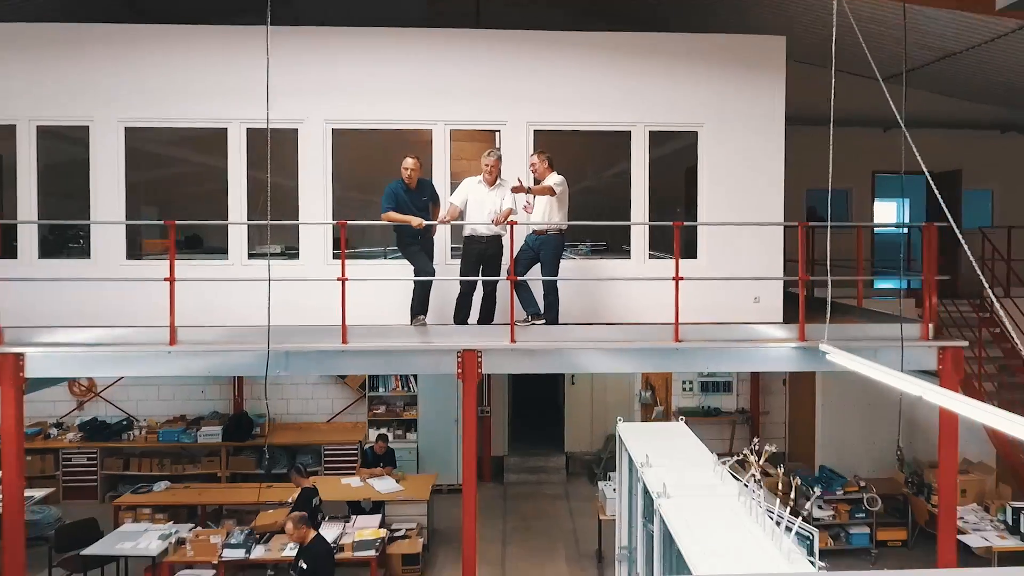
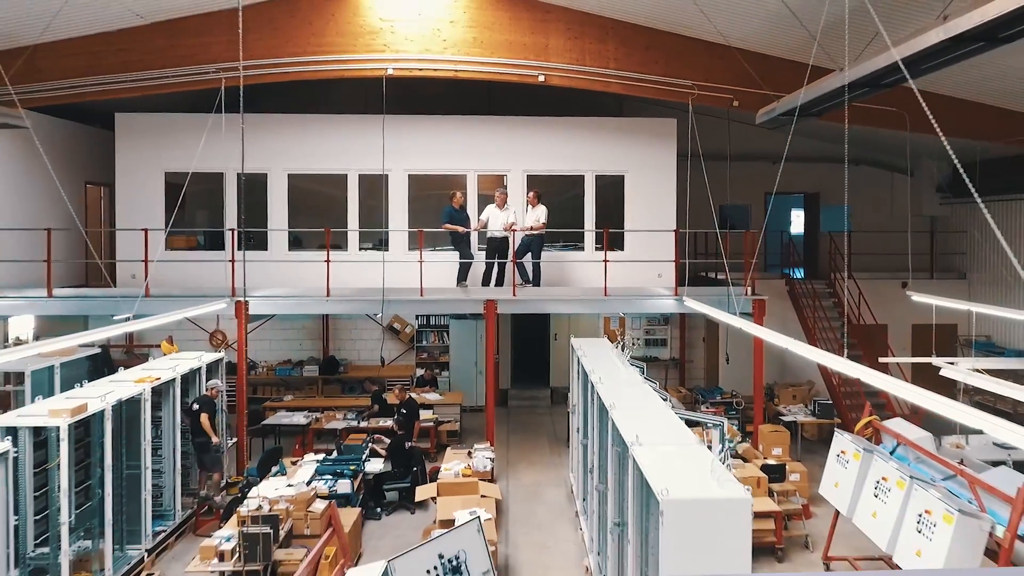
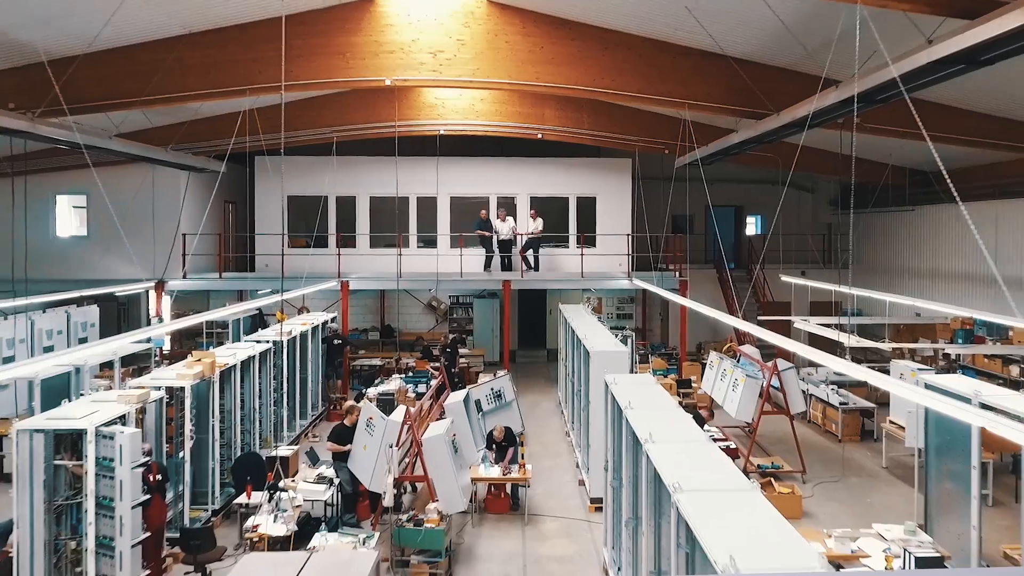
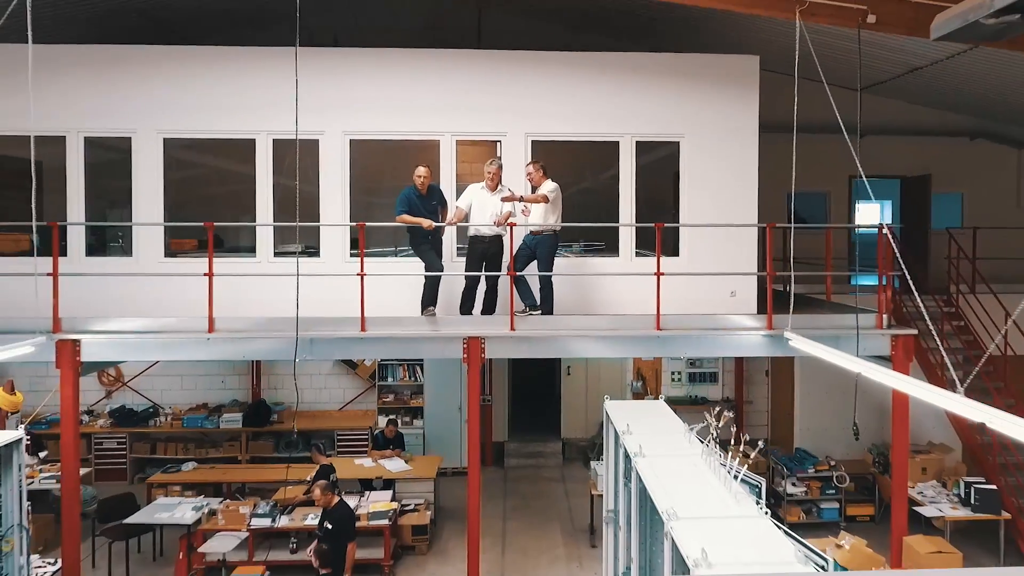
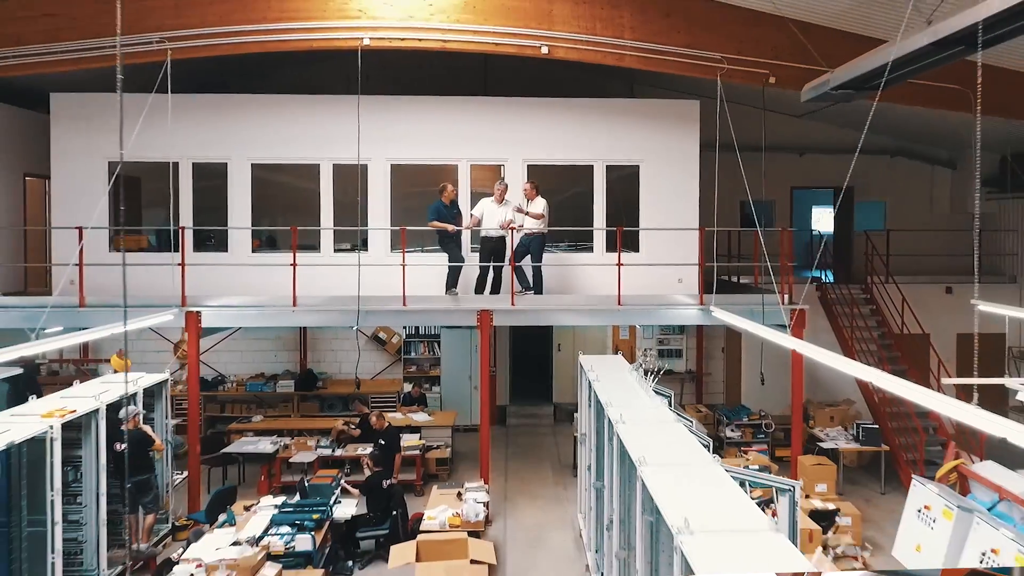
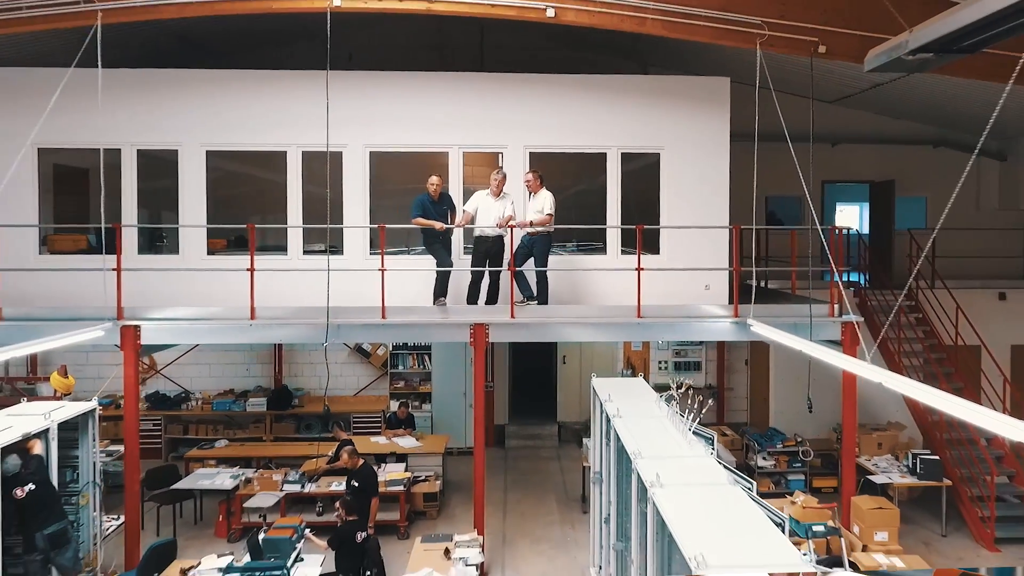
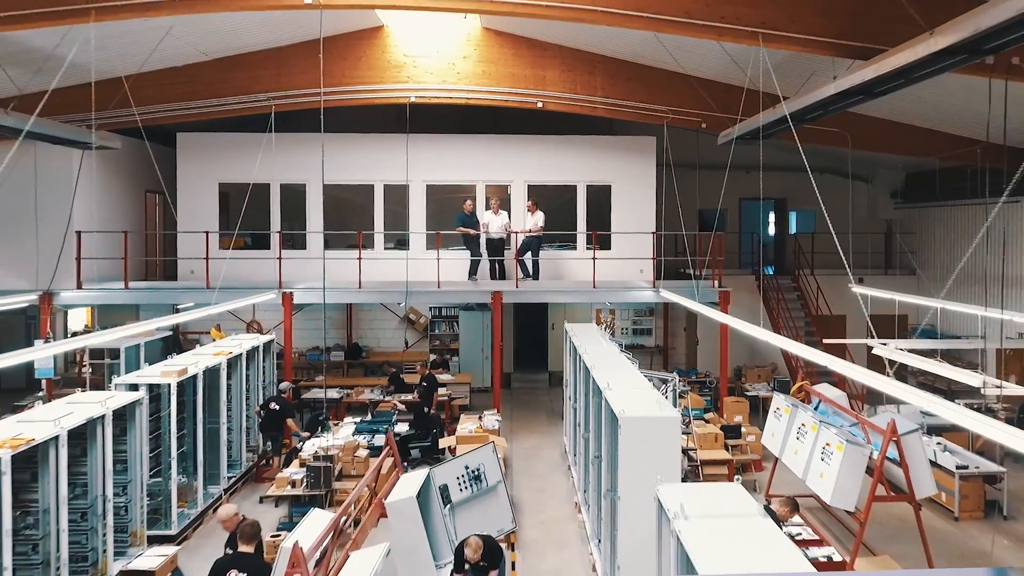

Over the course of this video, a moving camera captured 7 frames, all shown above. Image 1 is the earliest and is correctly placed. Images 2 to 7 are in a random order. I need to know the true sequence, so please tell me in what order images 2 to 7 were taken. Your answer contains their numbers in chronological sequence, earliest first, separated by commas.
4, 6, 5, 2, 7, 3
